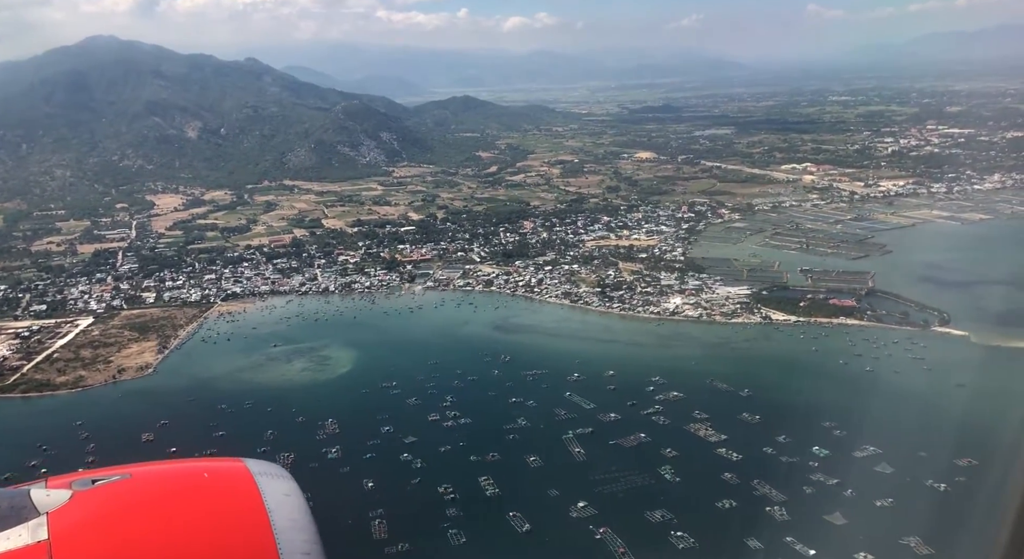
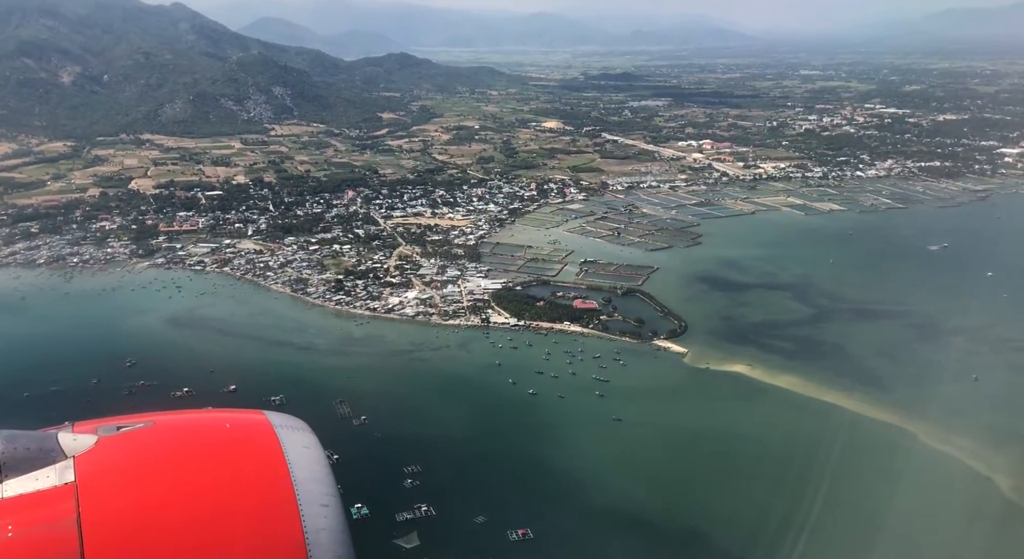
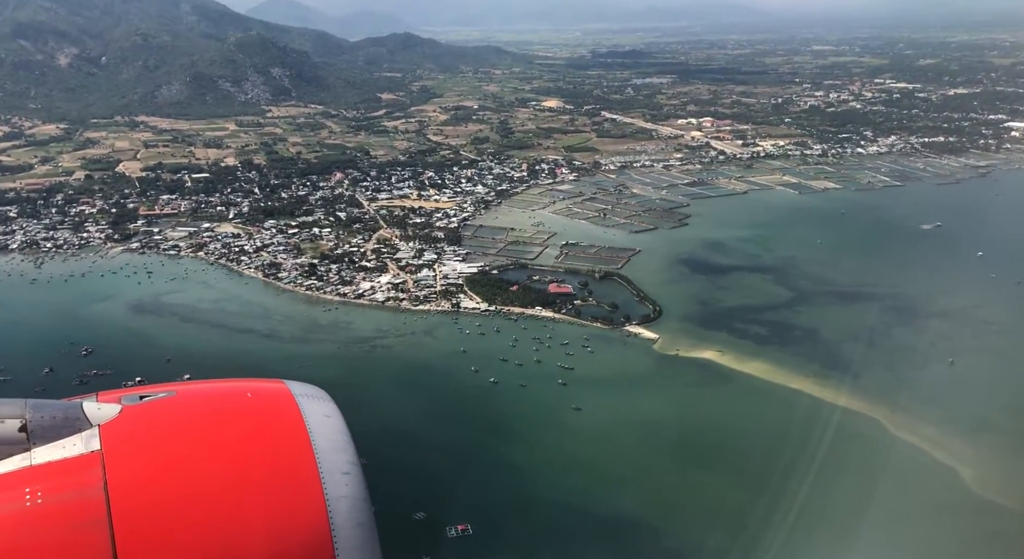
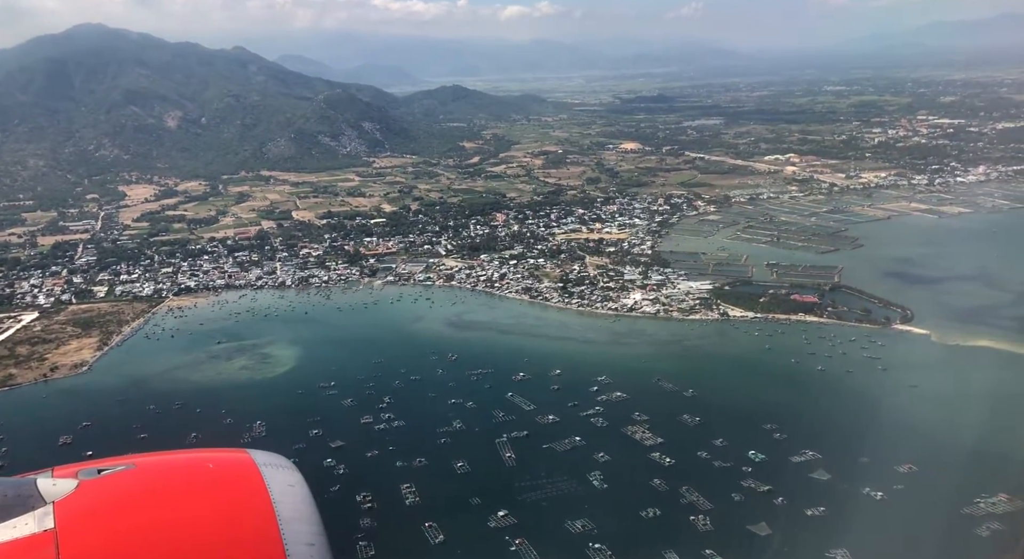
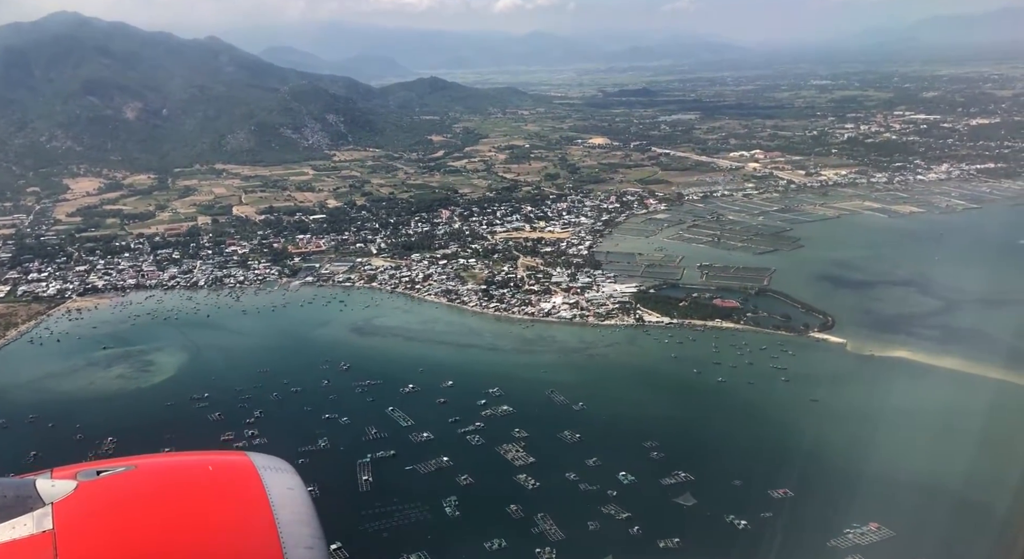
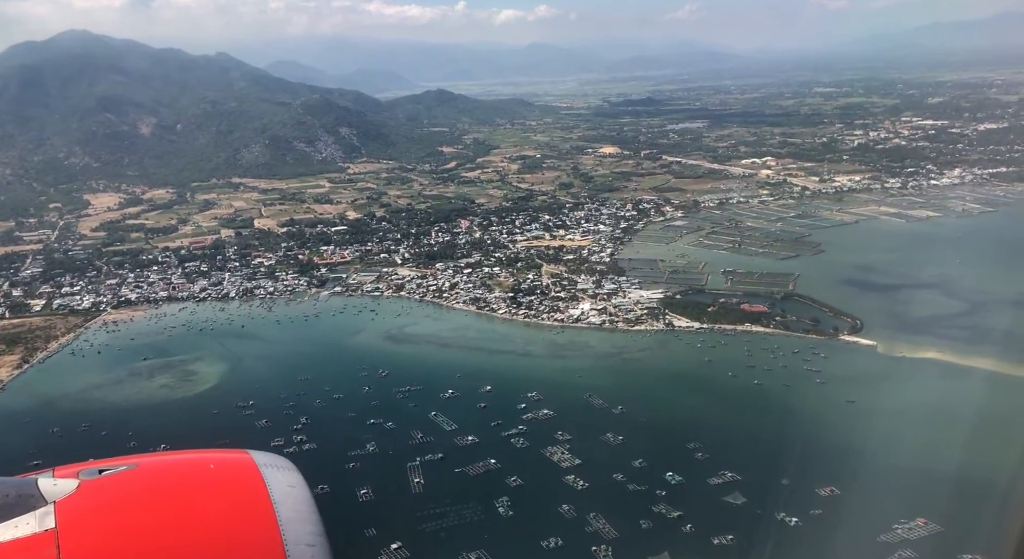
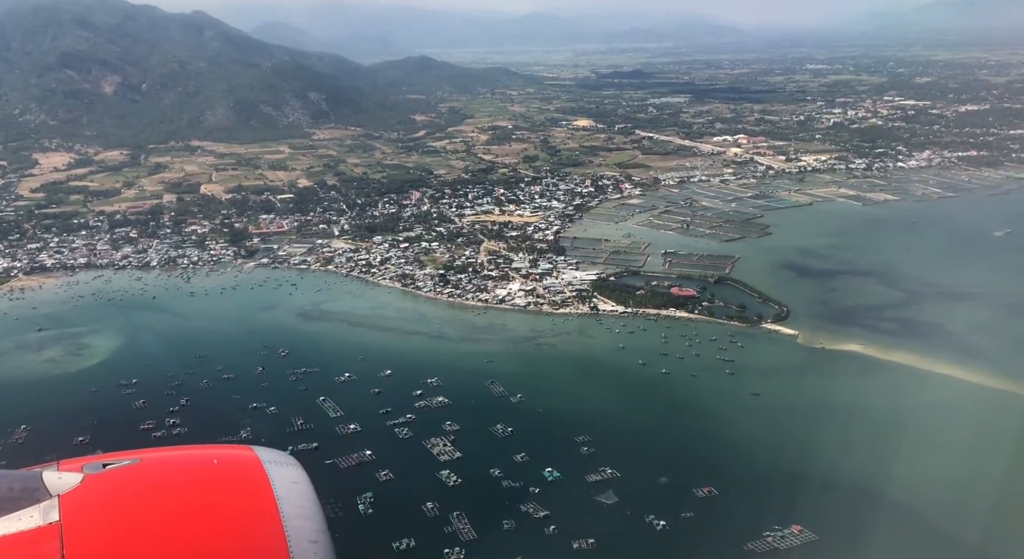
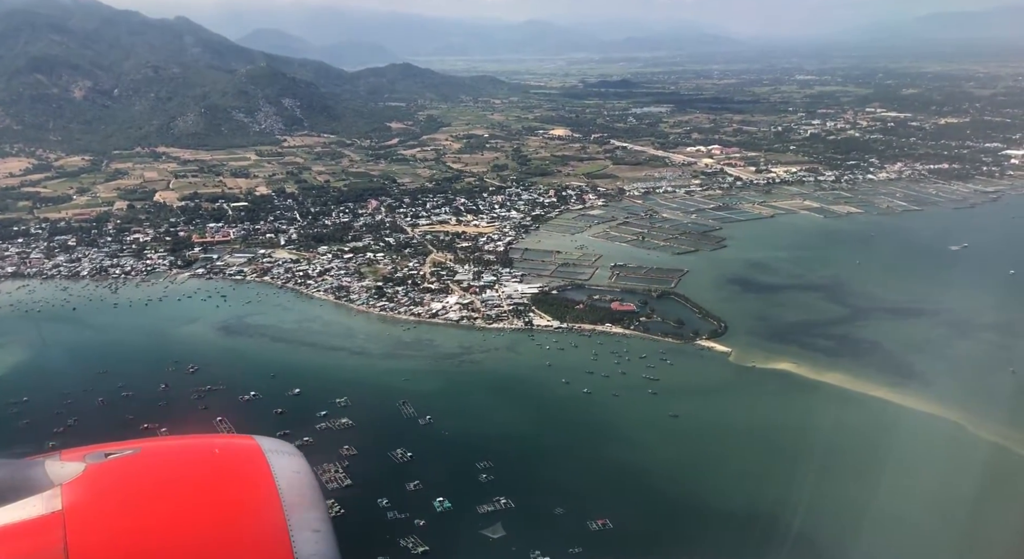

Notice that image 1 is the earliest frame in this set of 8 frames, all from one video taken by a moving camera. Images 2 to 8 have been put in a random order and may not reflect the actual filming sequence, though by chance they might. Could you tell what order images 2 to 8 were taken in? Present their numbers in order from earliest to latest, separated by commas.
4, 6, 5, 7, 8, 2, 3
